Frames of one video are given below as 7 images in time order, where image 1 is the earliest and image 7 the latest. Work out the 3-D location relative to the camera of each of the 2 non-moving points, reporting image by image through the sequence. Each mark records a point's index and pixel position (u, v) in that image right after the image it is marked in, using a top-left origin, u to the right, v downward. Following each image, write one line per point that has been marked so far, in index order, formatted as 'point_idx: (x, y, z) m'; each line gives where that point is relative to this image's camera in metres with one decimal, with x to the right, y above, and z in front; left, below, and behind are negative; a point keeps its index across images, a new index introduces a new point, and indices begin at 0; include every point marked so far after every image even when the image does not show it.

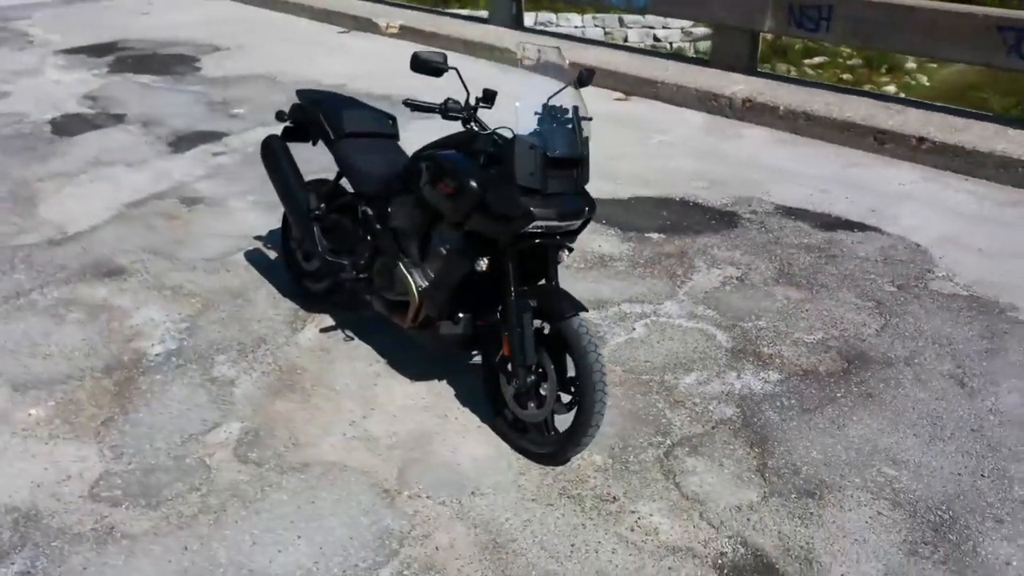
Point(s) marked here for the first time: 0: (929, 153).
0: (+3.6, +1.2, +7.2) m
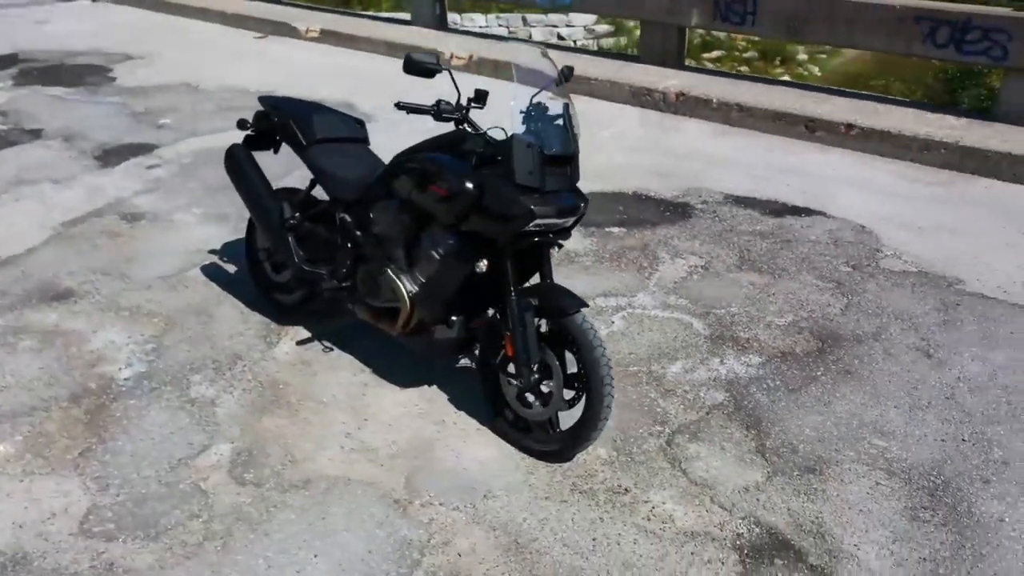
0: (+3.1, +1.4, +7.5) m
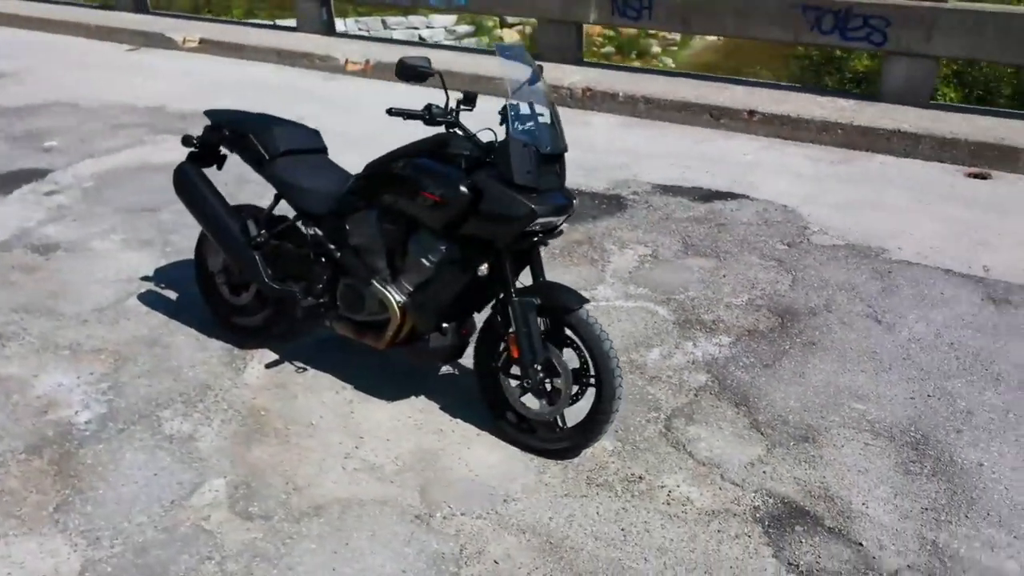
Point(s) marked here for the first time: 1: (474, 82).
0: (+2.4, +1.6, +7.9) m
1: (-0.4, +2.3, +9.3) m
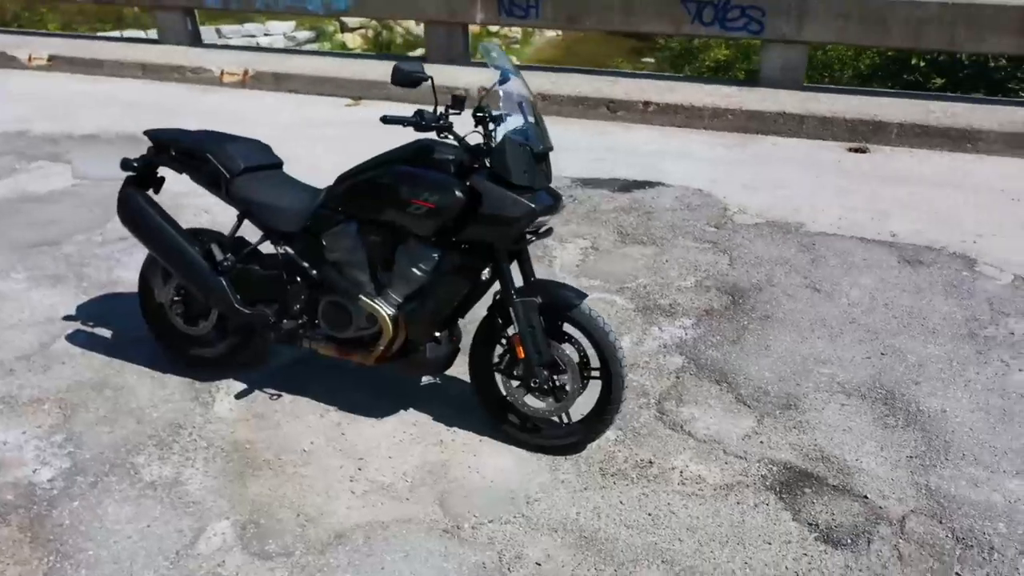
0: (+1.4, +1.7, +8.3) m
1: (-1.6, +2.2, +9.2) m
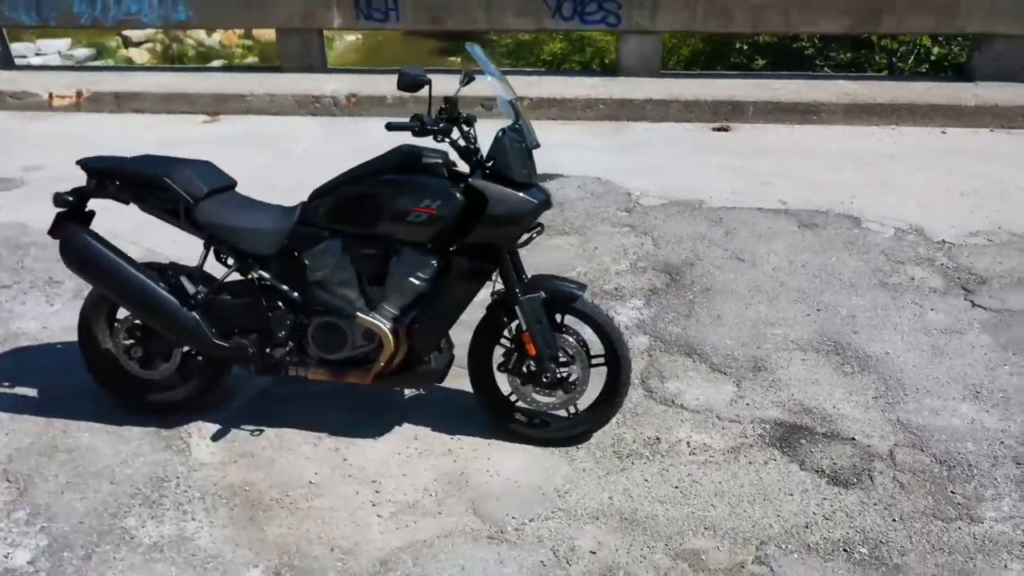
0: (+0.2, +1.8, +8.5) m
1: (-3.0, +1.9, +8.6) m
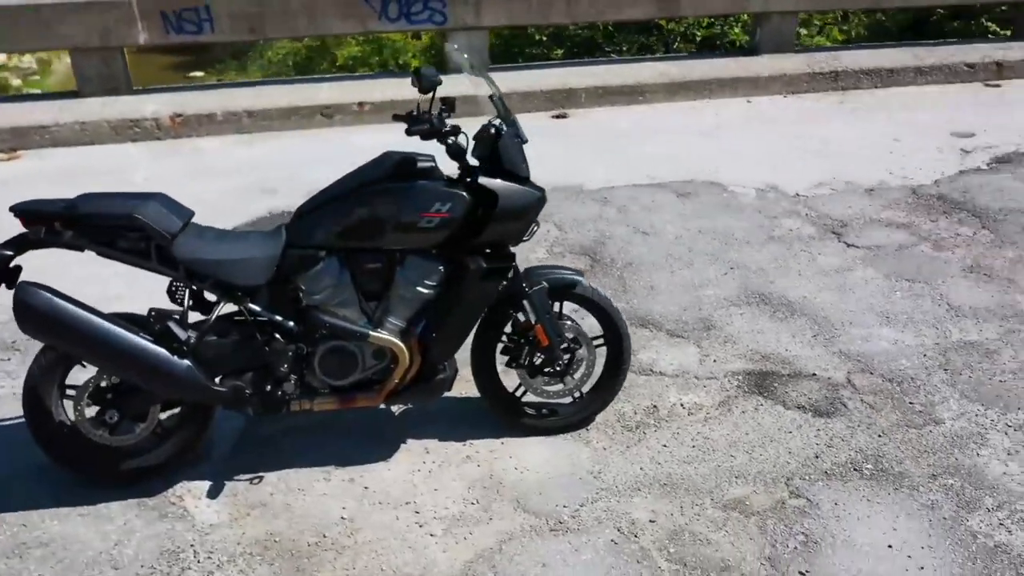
0: (-1.4, +1.8, +8.3) m
1: (-4.5, +1.4, +7.6) m
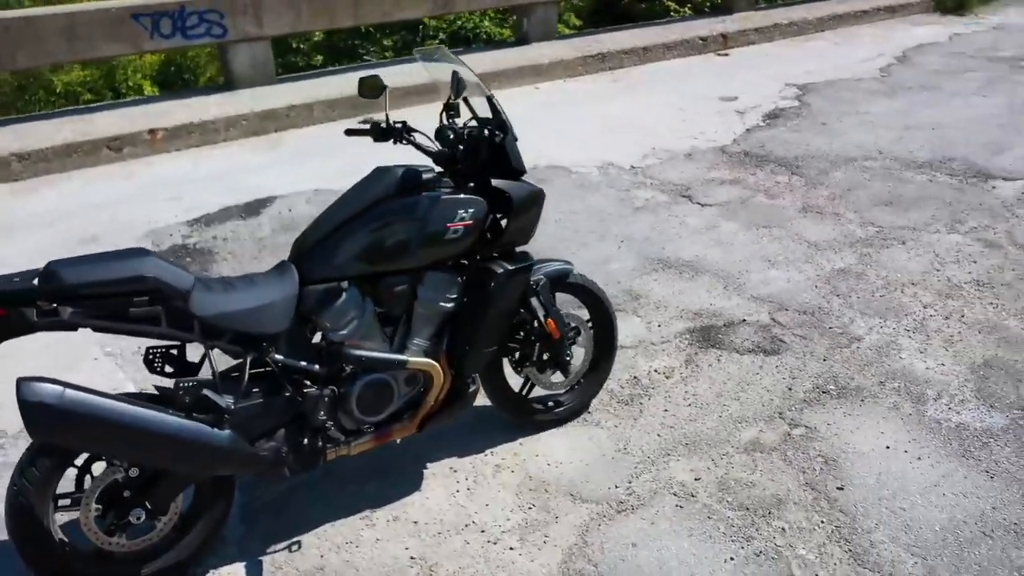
0: (-3.1, +1.3, +7.5) m
1: (-5.7, +0.5, +5.8) m
